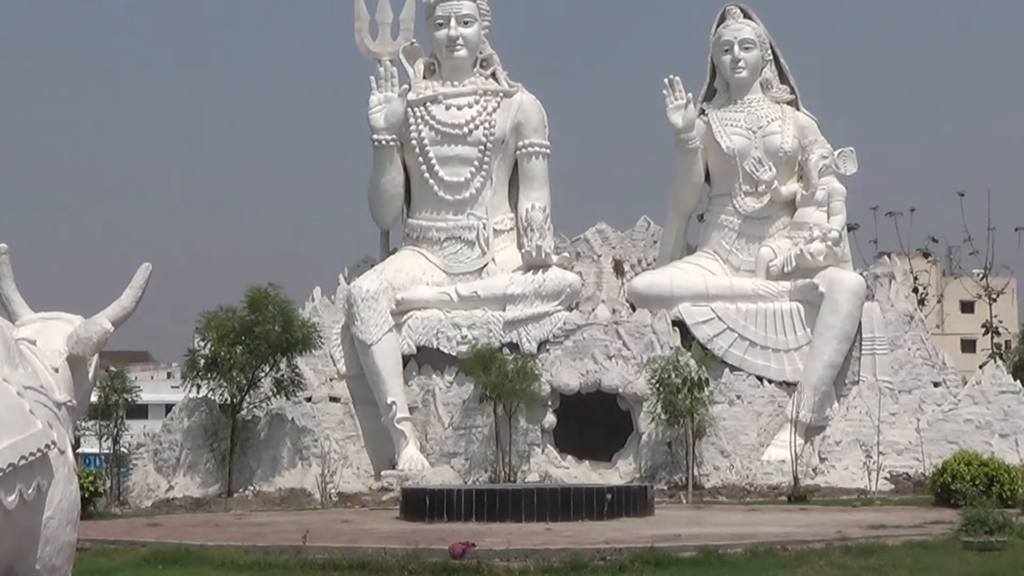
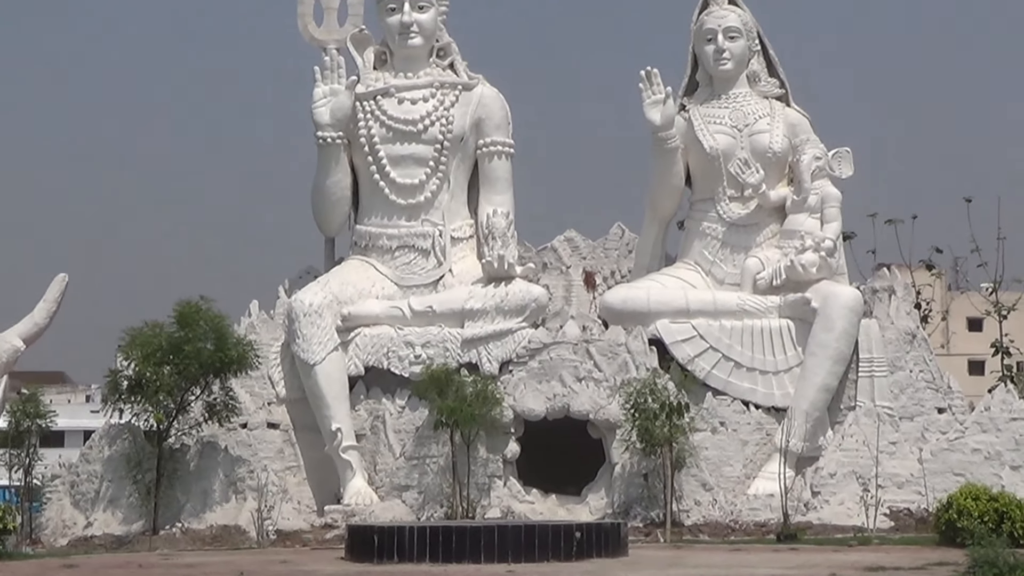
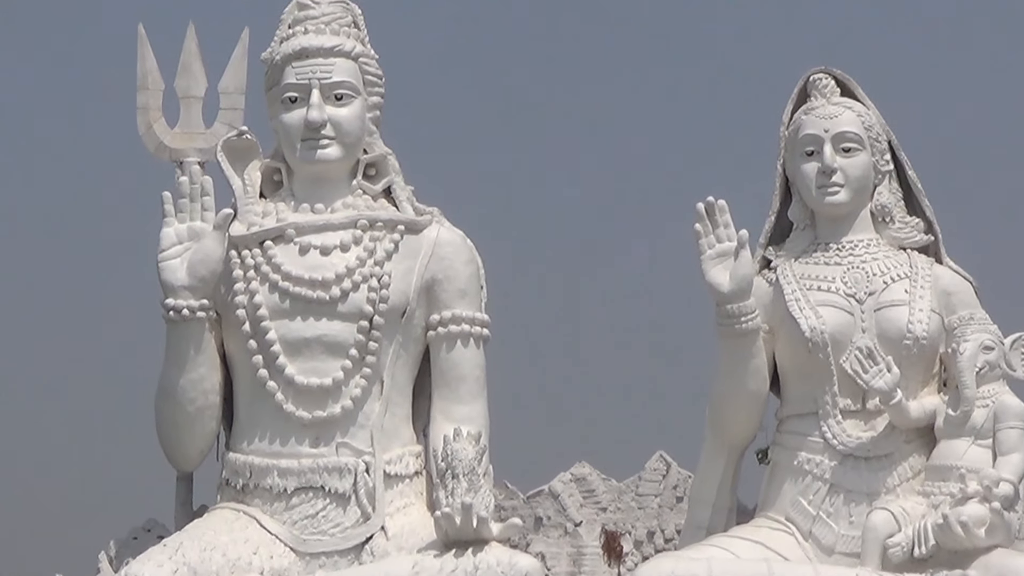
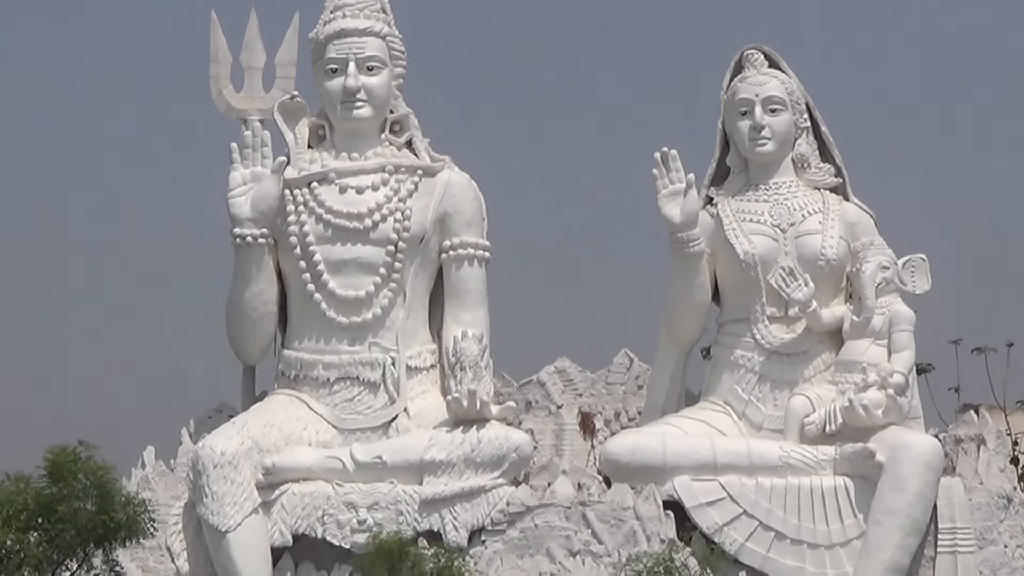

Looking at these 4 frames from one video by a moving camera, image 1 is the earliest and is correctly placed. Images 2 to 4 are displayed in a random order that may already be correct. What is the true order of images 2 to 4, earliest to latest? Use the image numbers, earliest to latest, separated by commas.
2, 4, 3
